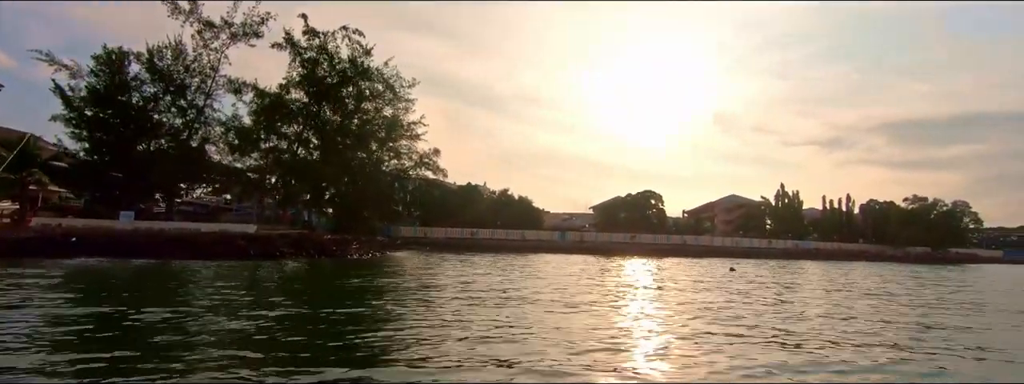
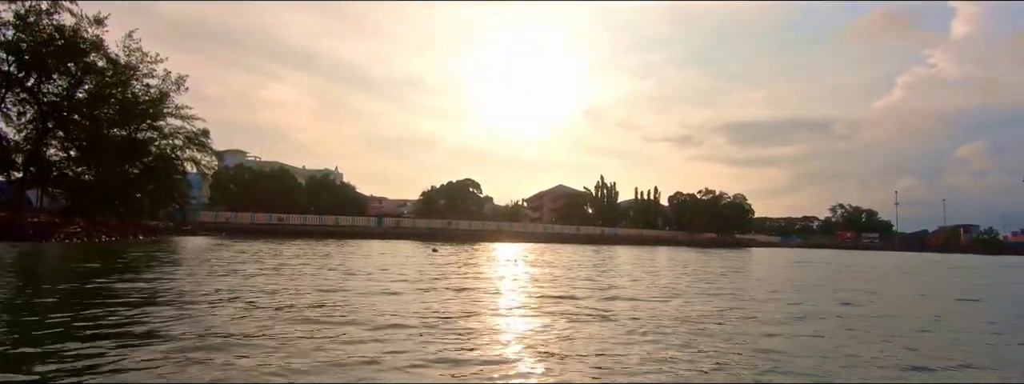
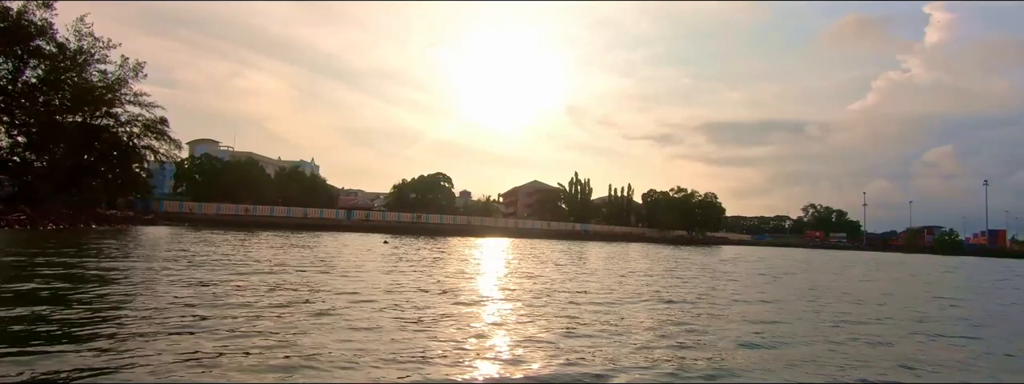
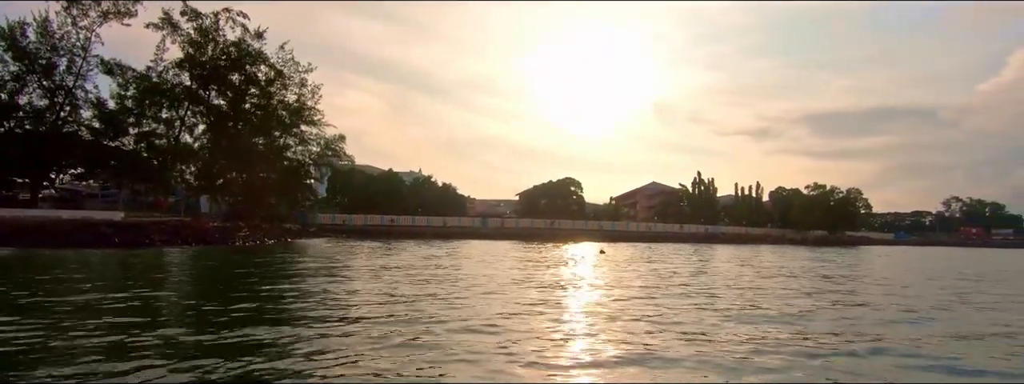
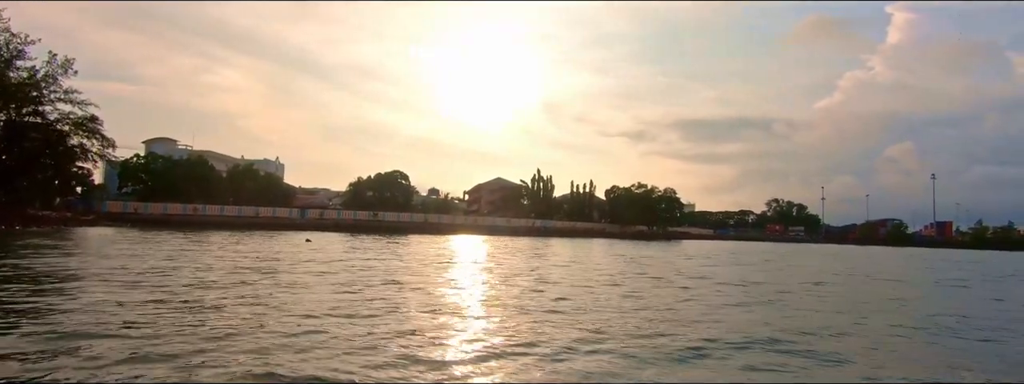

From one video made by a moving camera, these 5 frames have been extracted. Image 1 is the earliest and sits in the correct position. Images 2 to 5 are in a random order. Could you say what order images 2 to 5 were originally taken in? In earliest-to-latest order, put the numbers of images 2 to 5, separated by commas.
4, 2, 3, 5
